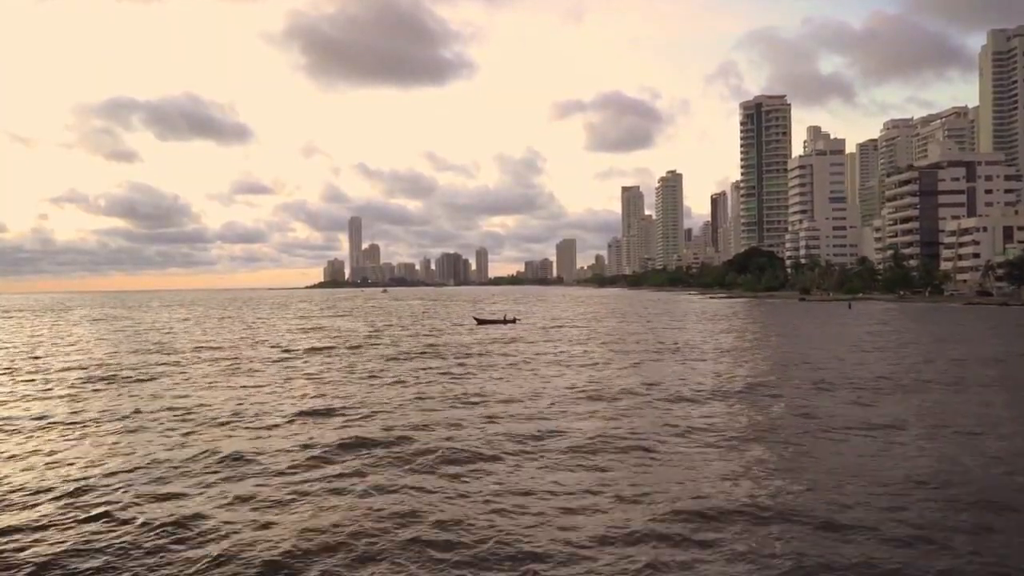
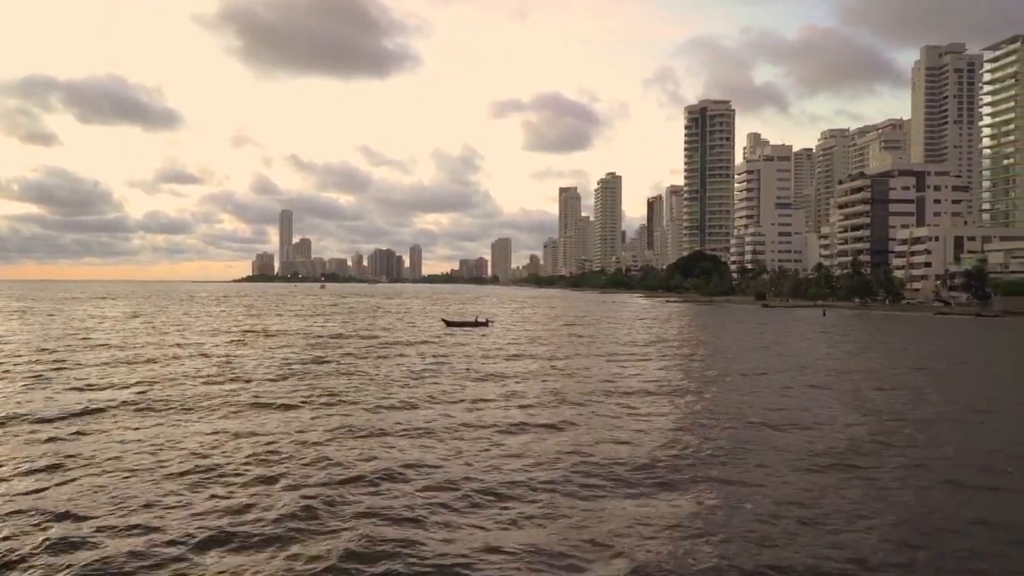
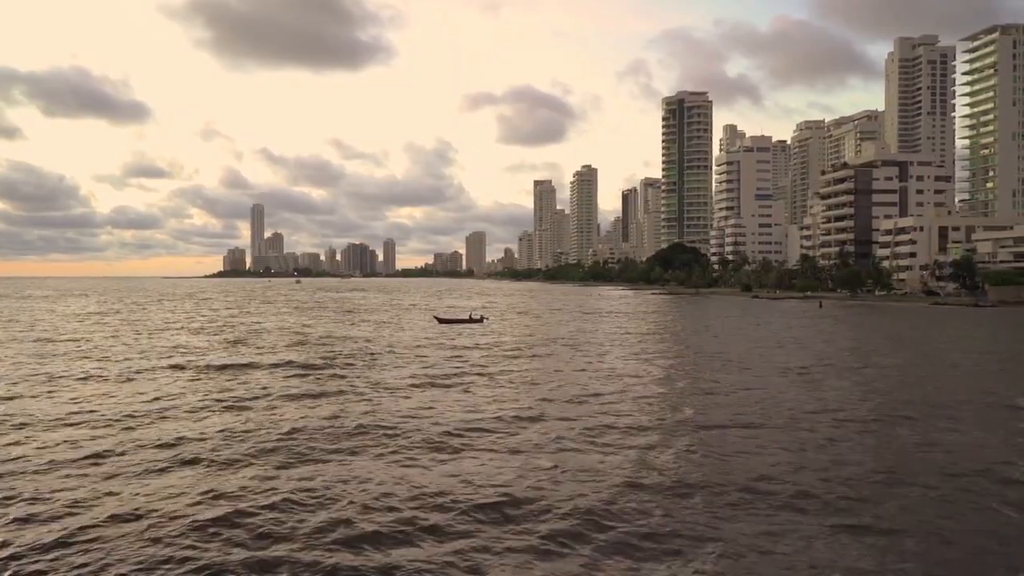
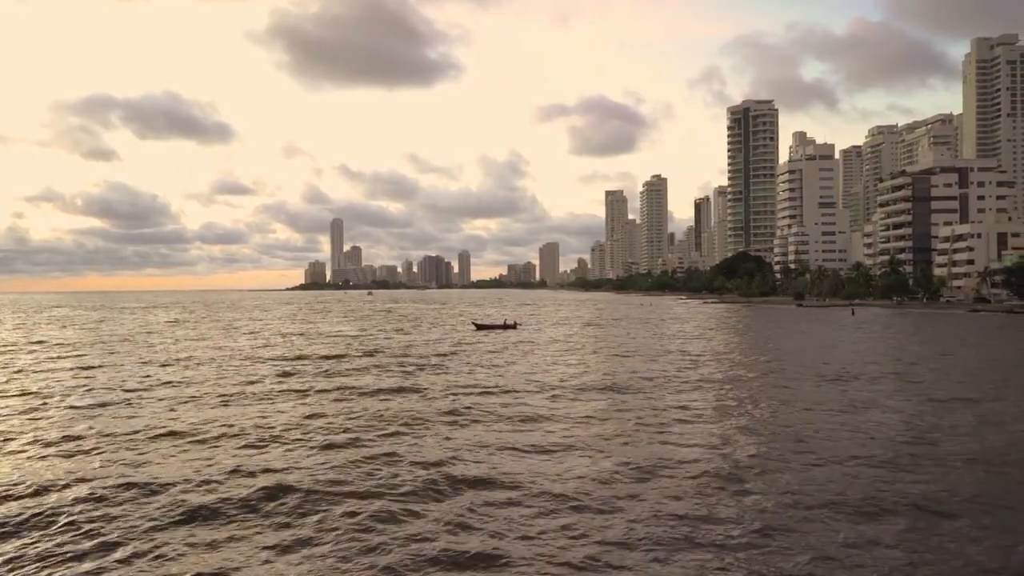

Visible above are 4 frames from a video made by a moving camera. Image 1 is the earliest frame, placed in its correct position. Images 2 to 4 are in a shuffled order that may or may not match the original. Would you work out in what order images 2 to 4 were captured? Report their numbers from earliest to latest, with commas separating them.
4, 2, 3
